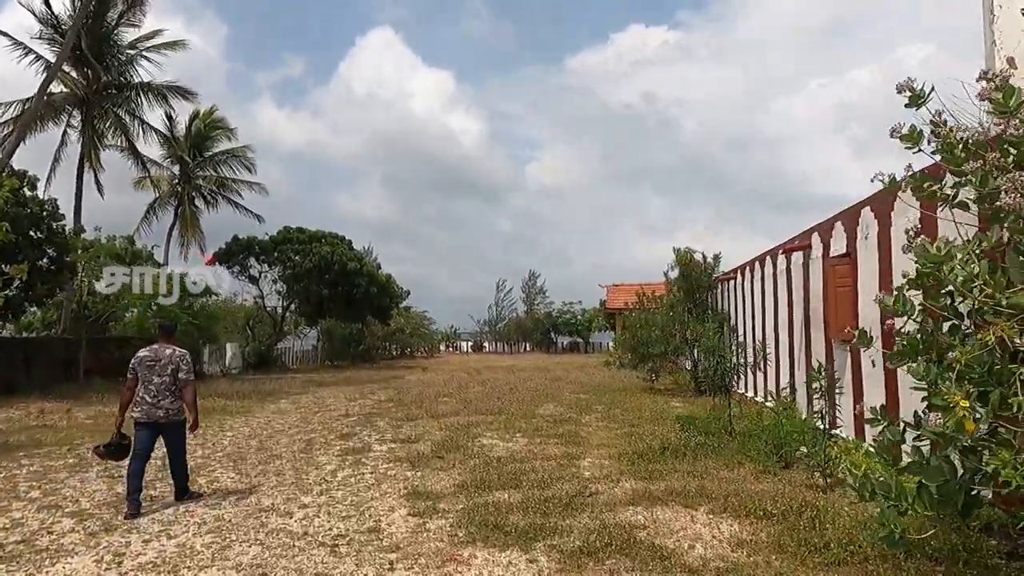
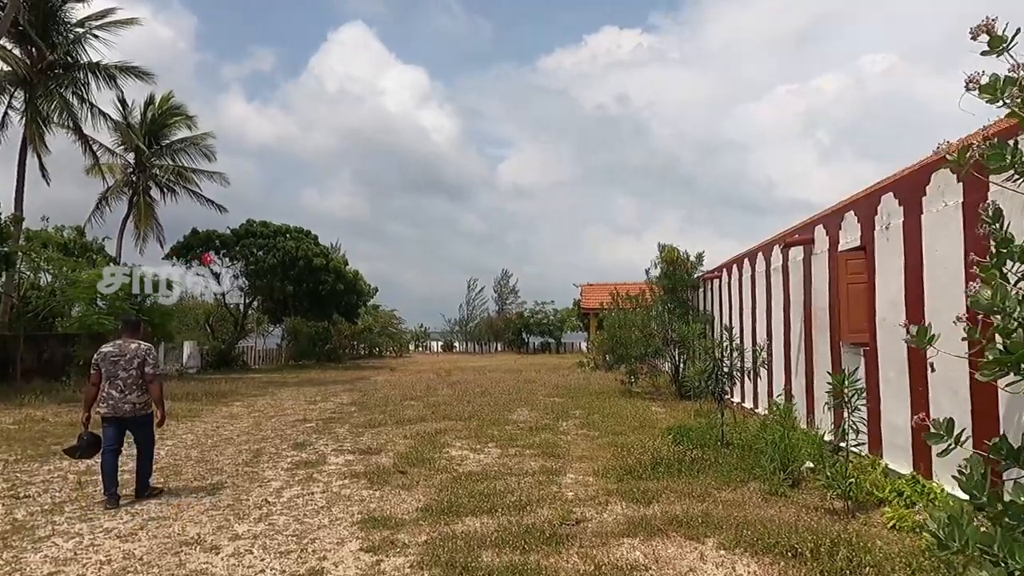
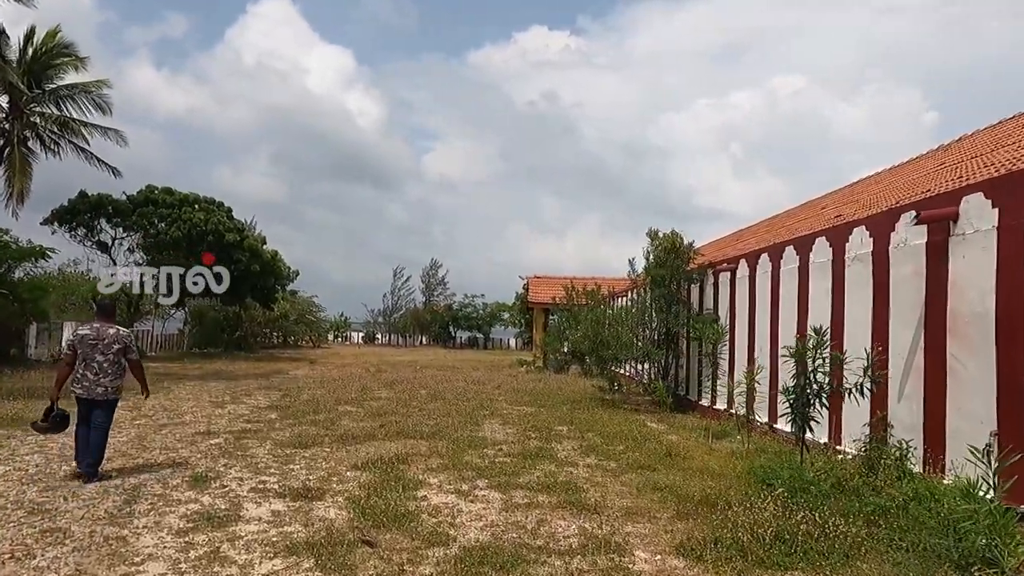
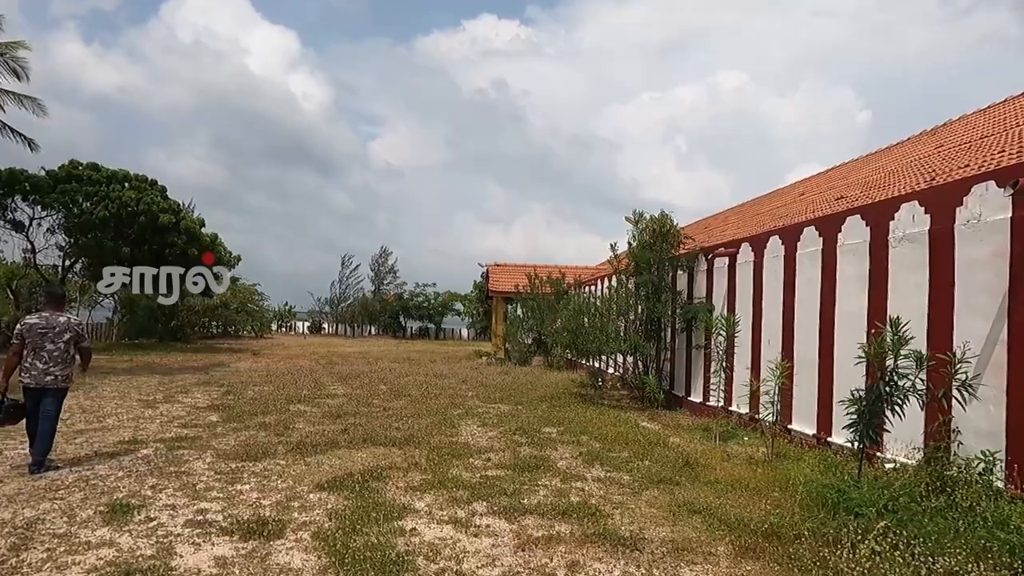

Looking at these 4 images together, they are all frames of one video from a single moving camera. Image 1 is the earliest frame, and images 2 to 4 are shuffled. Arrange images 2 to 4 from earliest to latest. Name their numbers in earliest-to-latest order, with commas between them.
2, 3, 4
